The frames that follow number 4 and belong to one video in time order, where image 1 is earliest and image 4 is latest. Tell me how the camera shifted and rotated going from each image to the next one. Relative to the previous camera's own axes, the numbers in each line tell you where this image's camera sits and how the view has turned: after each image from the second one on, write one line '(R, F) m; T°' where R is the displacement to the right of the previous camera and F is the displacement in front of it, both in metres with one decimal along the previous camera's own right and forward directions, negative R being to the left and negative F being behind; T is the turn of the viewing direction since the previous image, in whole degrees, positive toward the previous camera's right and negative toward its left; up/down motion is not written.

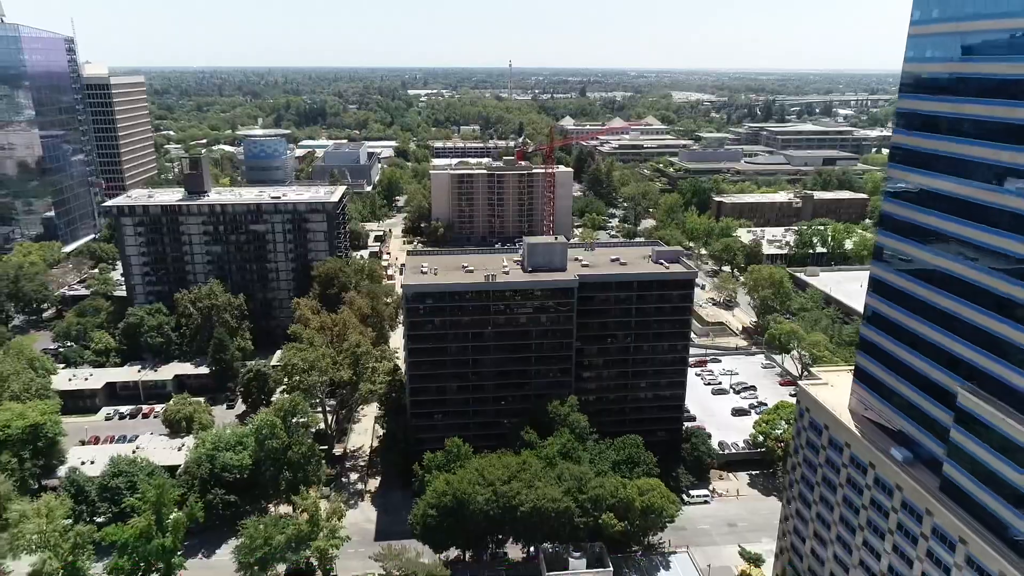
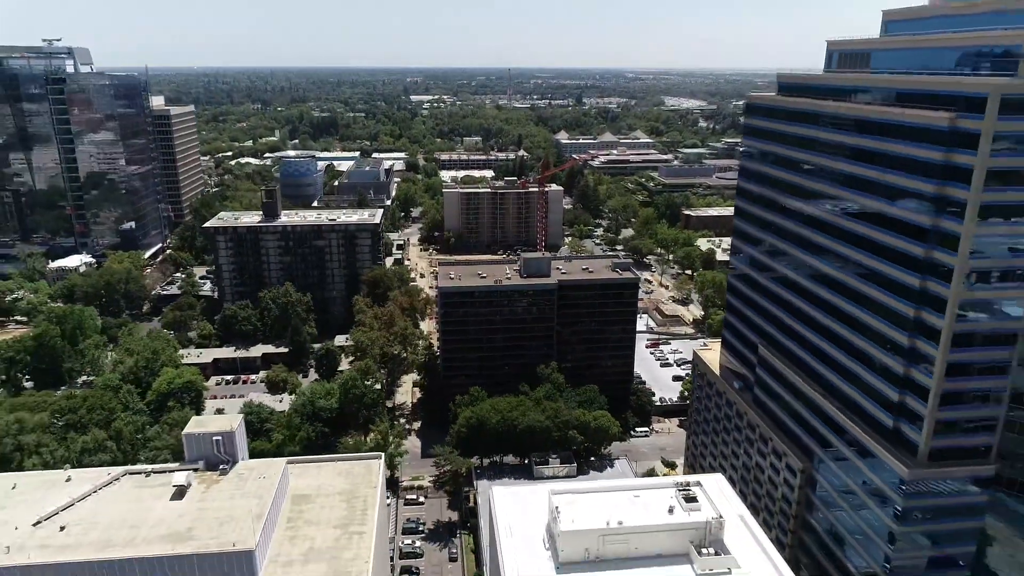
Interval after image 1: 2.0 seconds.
(-0.2, -23.5) m; 0°
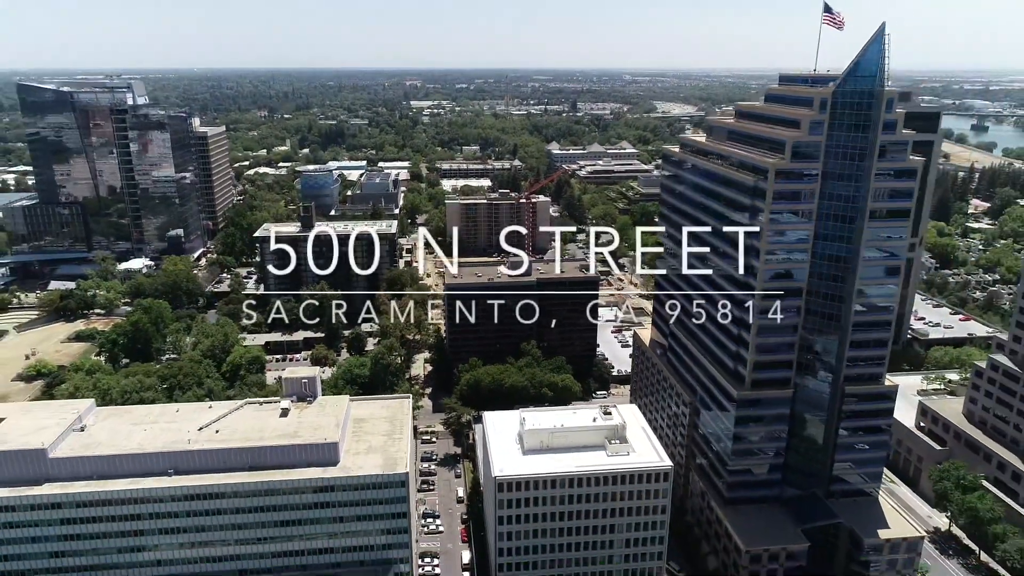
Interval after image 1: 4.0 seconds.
(+1.3, -22.8) m; 0°
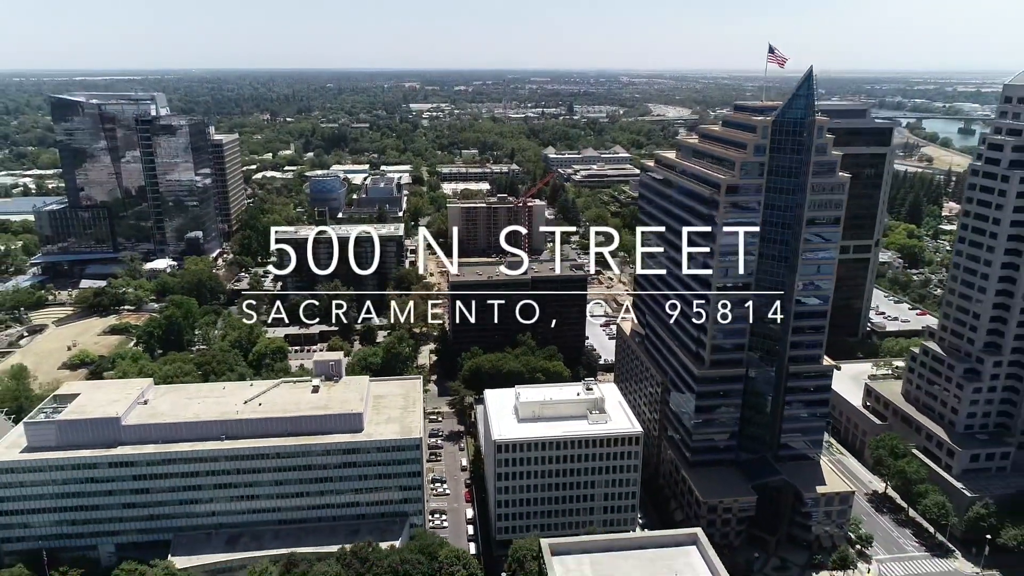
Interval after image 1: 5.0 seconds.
(+0.1, -11.2) m; 0°
